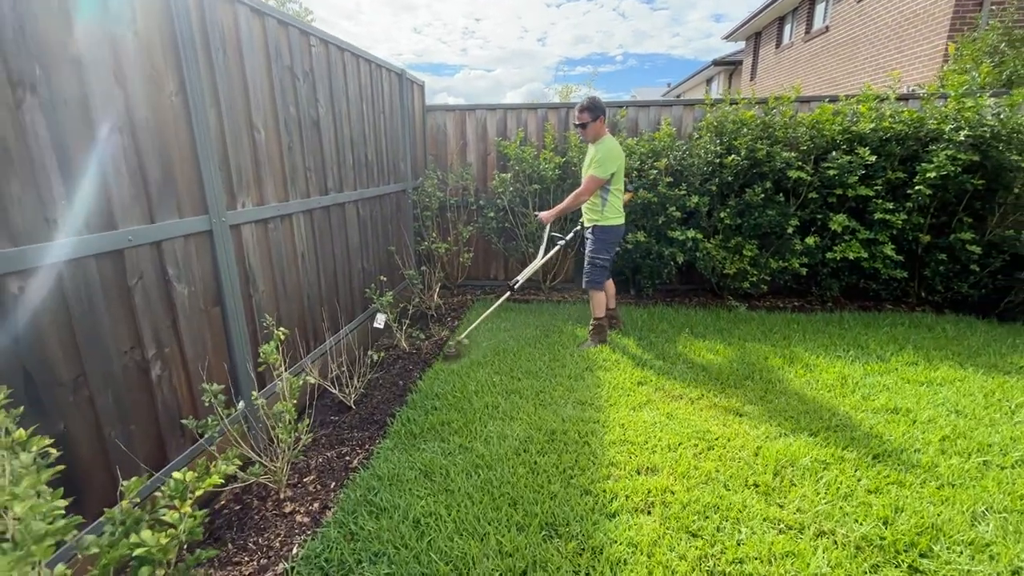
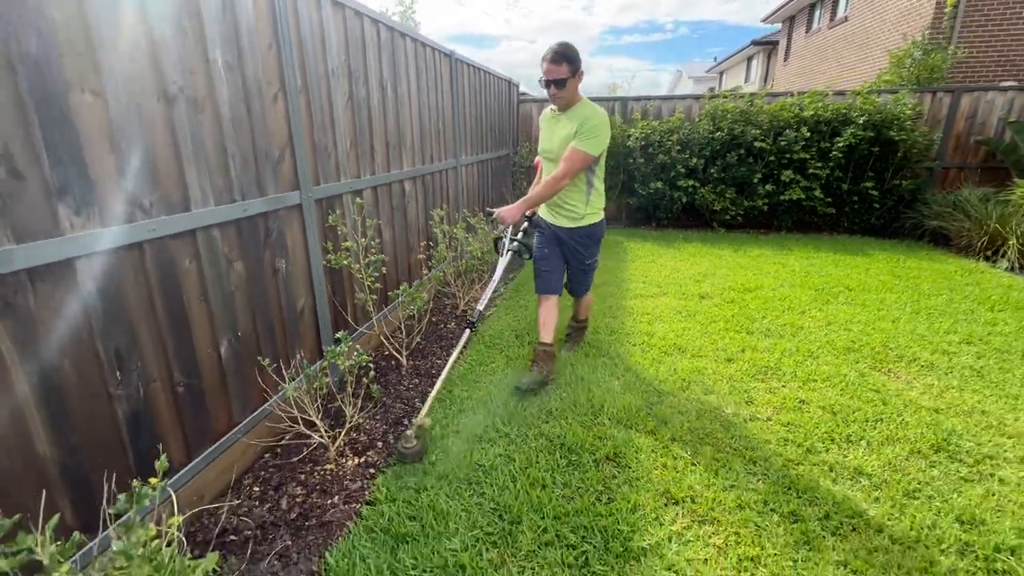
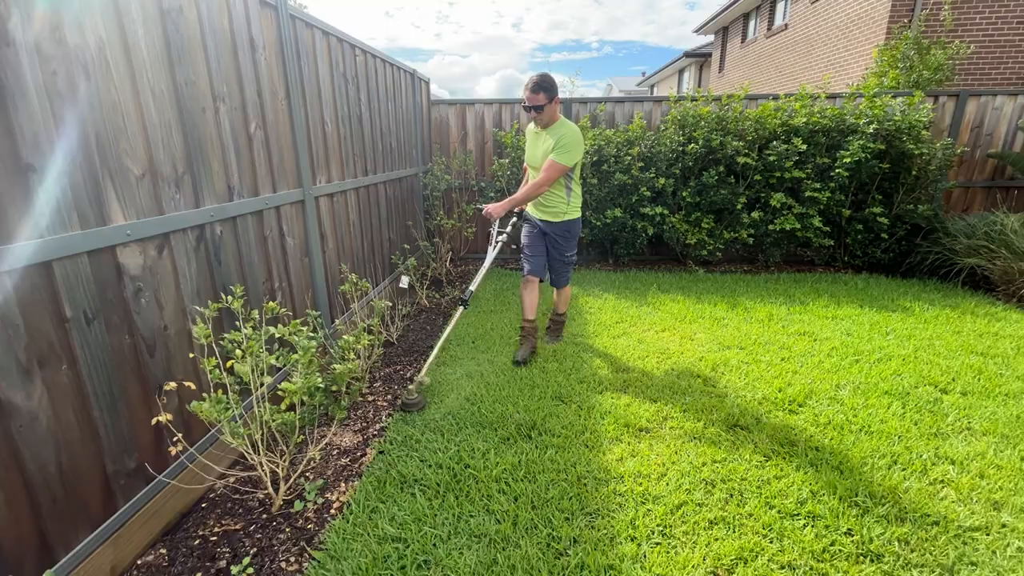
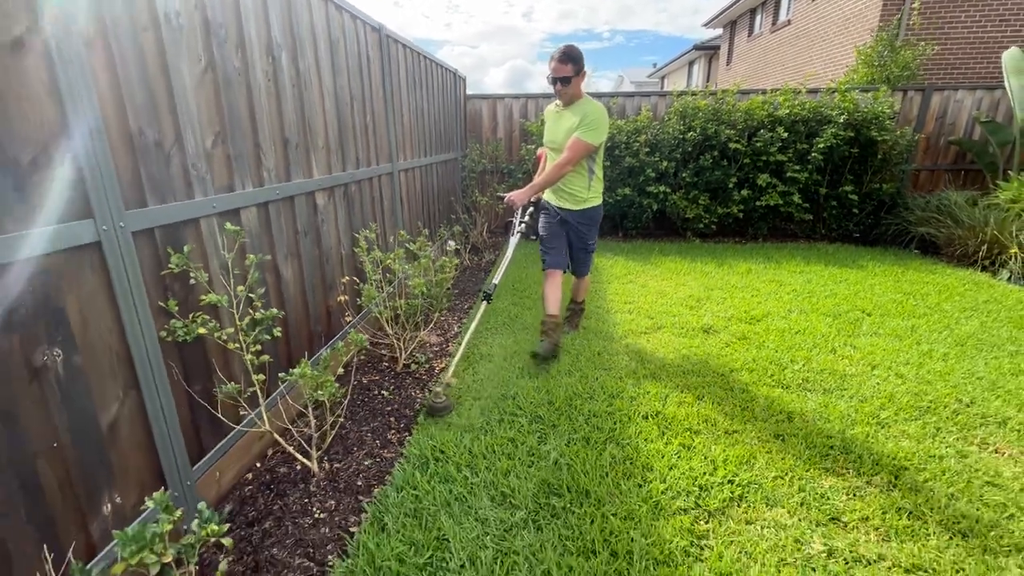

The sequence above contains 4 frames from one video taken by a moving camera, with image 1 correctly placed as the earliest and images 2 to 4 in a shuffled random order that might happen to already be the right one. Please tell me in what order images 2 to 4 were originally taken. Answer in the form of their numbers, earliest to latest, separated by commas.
3, 4, 2
